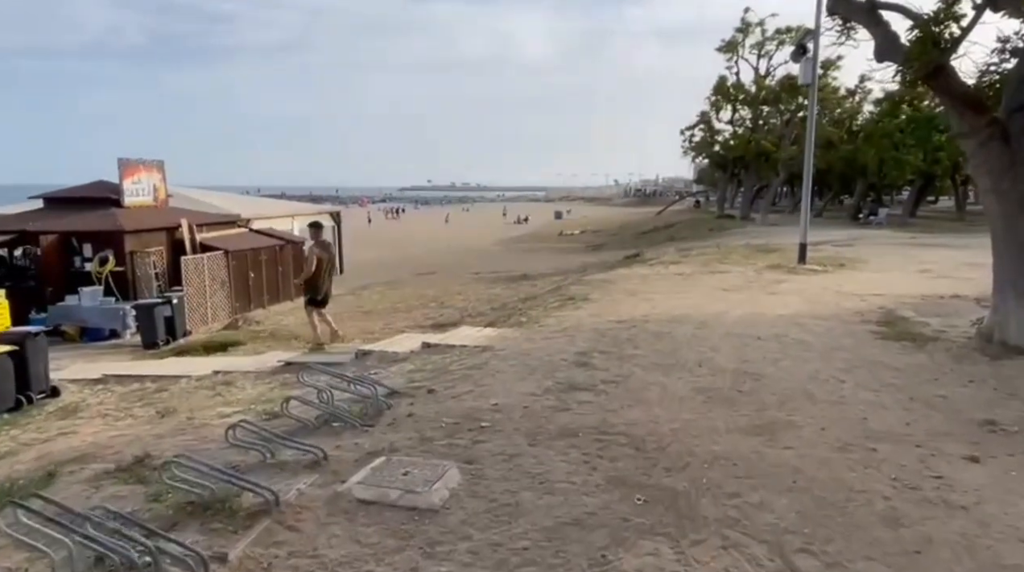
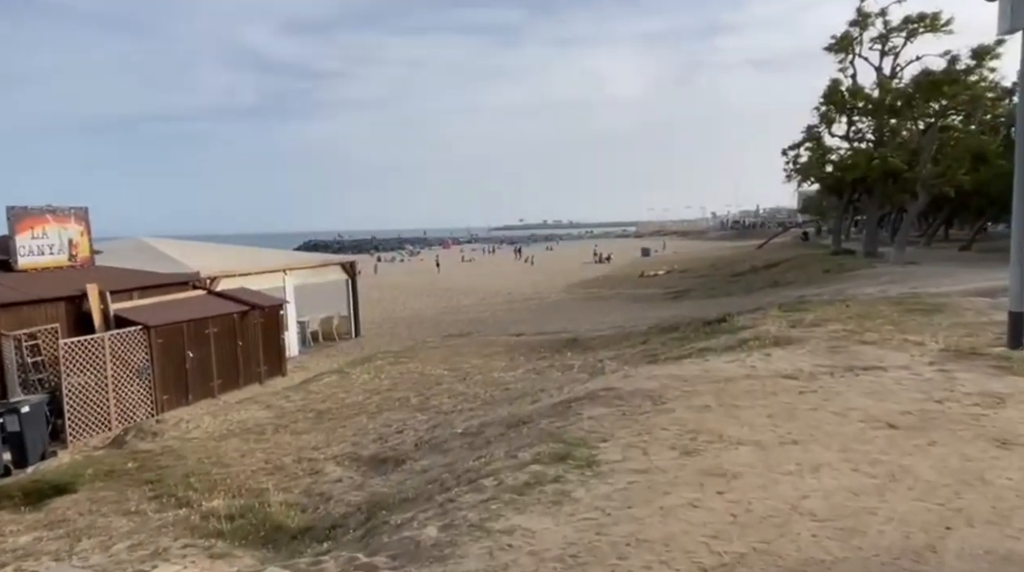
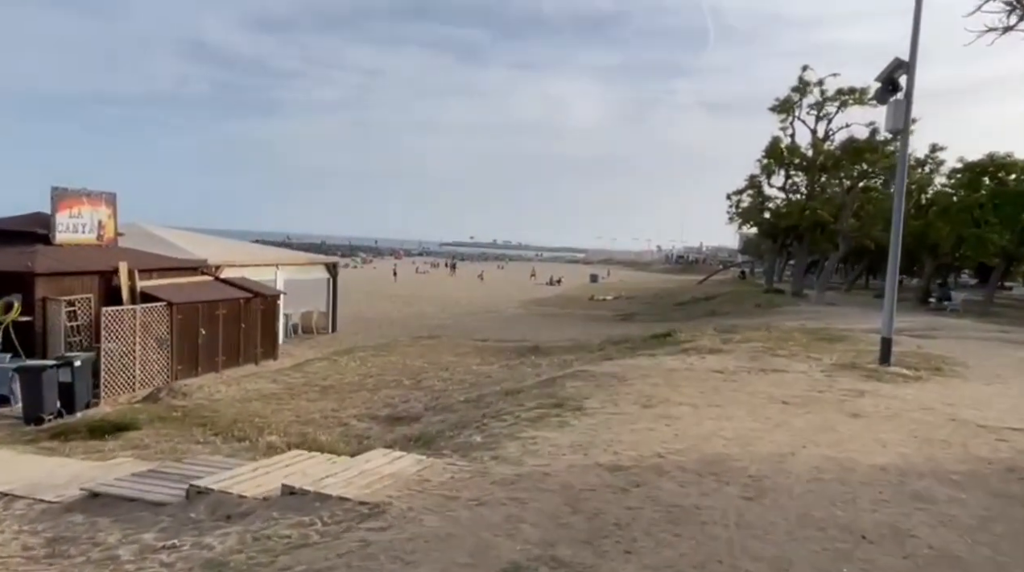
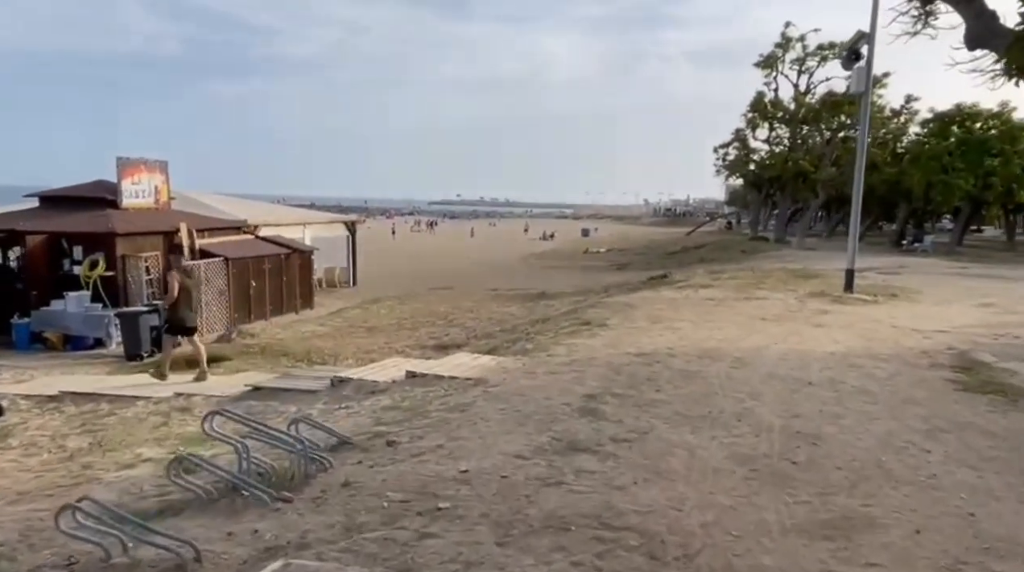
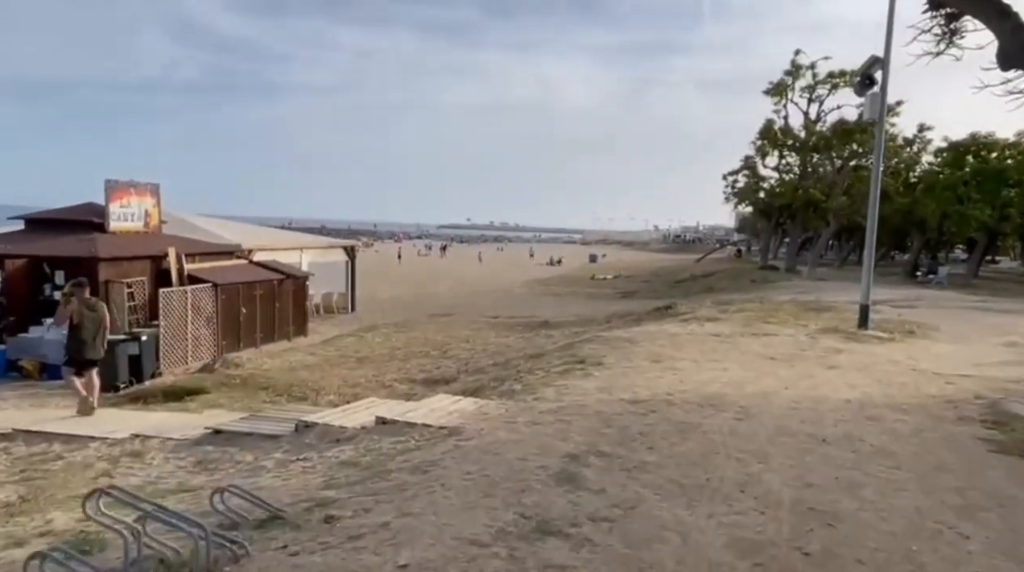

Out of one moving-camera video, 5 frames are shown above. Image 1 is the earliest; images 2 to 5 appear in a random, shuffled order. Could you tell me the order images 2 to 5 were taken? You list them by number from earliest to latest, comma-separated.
4, 5, 3, 2
